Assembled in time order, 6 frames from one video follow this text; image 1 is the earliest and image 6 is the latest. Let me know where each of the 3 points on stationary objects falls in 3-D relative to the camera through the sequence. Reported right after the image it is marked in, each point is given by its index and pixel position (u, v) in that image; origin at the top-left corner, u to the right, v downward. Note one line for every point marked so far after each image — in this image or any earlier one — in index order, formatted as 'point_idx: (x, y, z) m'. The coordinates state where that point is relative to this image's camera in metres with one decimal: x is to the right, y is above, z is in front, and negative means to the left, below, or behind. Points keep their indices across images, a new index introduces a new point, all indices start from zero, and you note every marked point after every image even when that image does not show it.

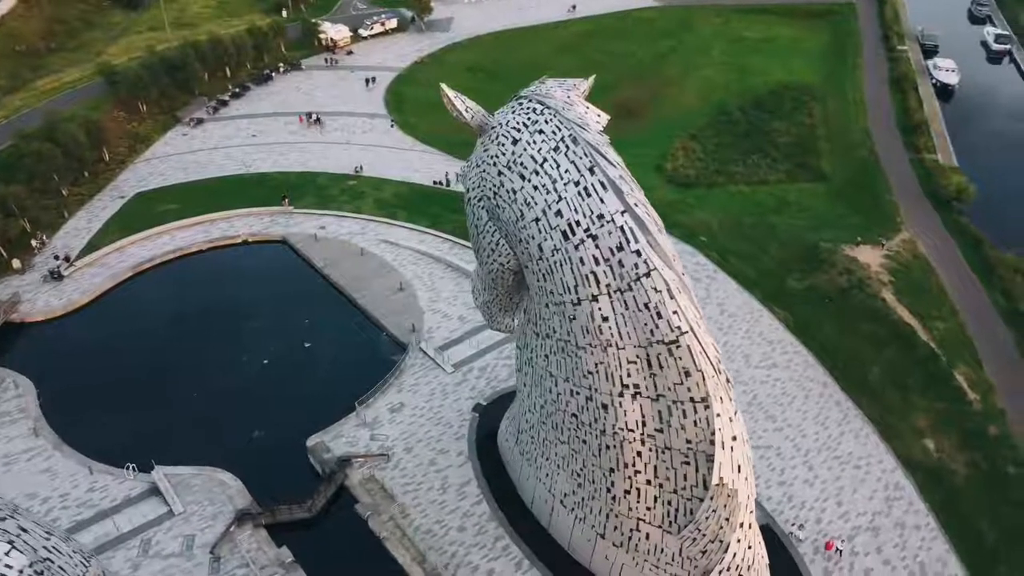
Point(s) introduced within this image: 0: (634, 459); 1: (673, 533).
0: (+2.5, -3.6, +16.7) m
1: (+3.3, -5.2, +17.0) m
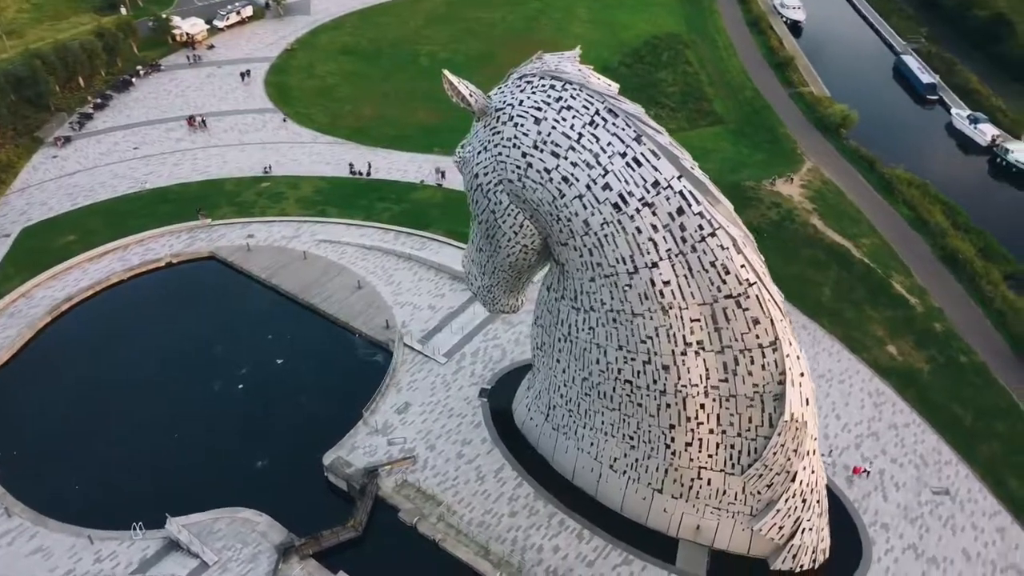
0: (+4.0, -2.7, +17.4) m
1: (+5.0, -4.1, +17.9) m
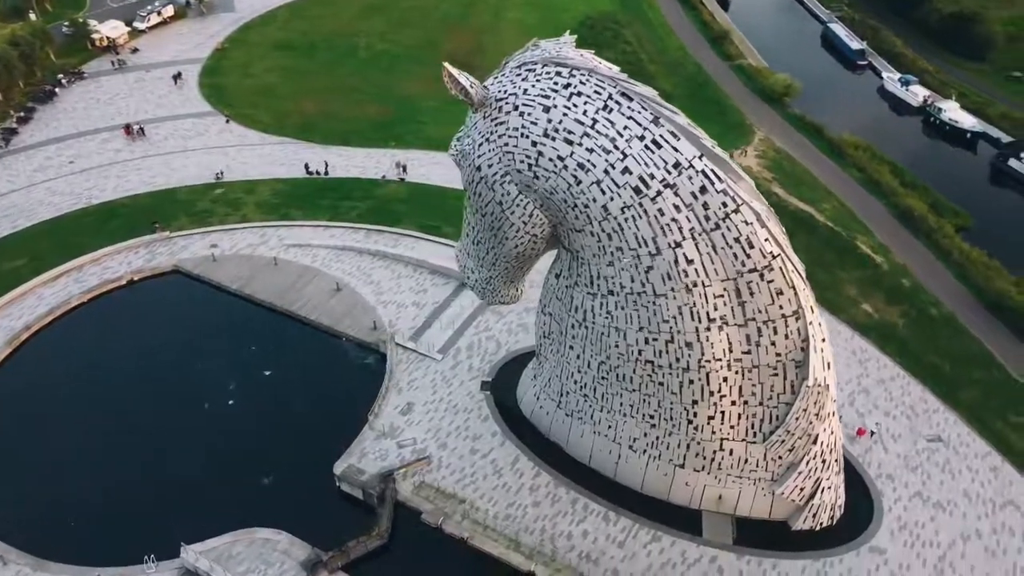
0: (+4.6, -2.2, +17.7) m
1: (+5.6, -3.5, +18.4) m
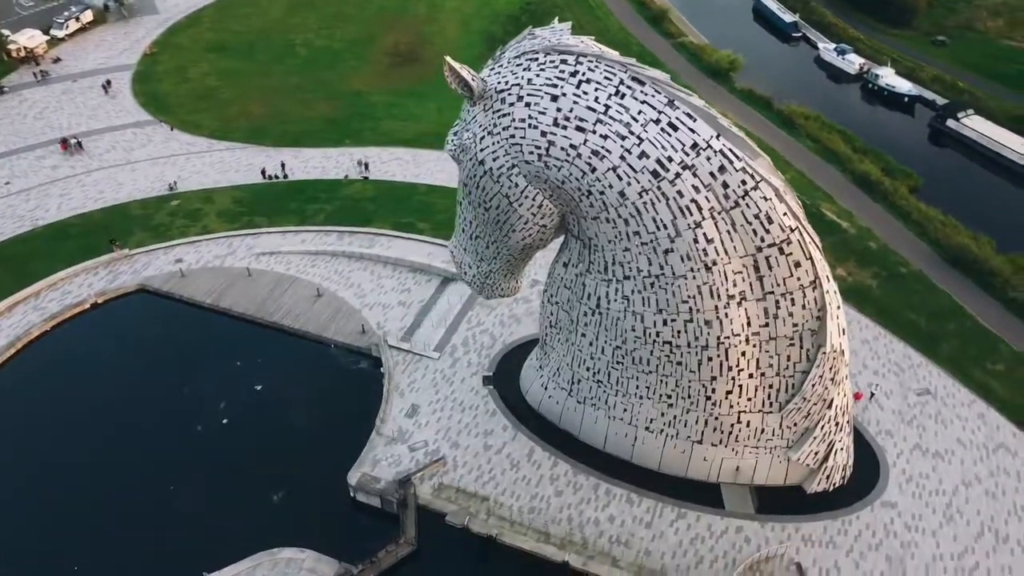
0: (+5.1, -1.6, +18.0) m
1: (+6.2, -2.9, +18.8) m
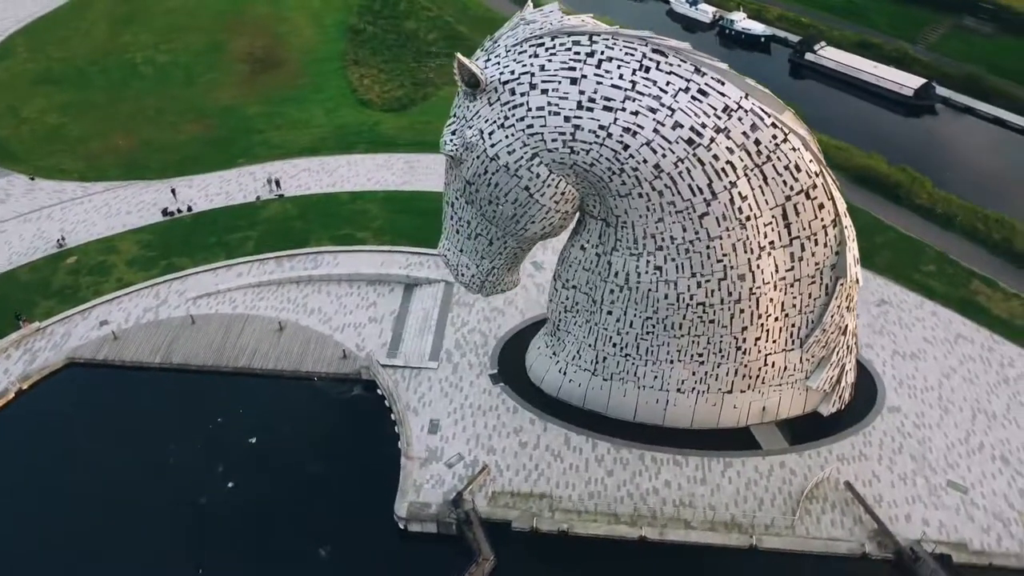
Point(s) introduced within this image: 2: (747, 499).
0: (+6.0, -0.4, +18.9) m
1: (+7.1, -1.5, +19.9) m
2: (+5.7, -5.1, +19.7) m
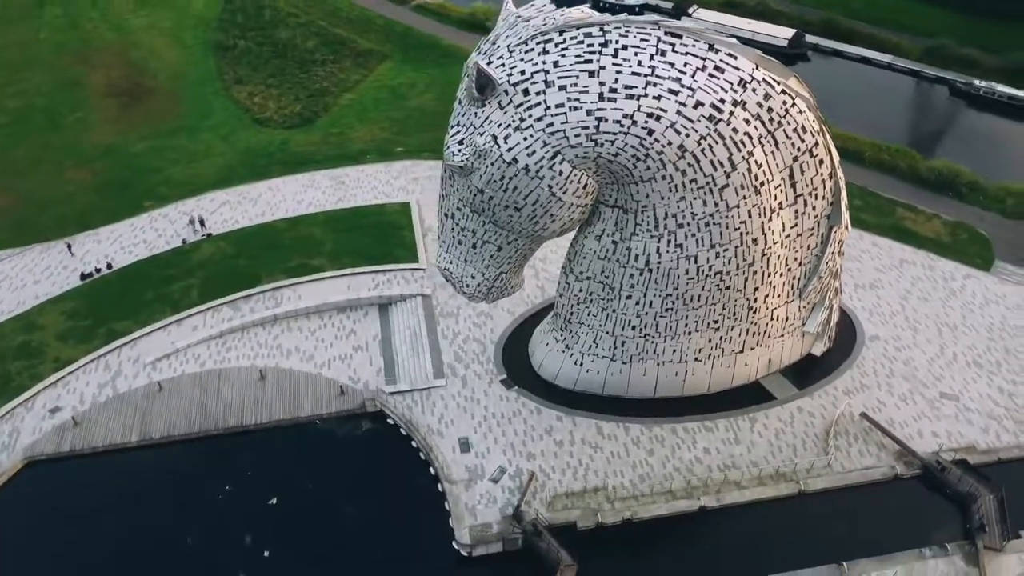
0: (+6.5, +0.6, +19.7) m
1: (+7.5, -0.2, +21.0) m
2: (+6.8, -4.1, +20.6) m
